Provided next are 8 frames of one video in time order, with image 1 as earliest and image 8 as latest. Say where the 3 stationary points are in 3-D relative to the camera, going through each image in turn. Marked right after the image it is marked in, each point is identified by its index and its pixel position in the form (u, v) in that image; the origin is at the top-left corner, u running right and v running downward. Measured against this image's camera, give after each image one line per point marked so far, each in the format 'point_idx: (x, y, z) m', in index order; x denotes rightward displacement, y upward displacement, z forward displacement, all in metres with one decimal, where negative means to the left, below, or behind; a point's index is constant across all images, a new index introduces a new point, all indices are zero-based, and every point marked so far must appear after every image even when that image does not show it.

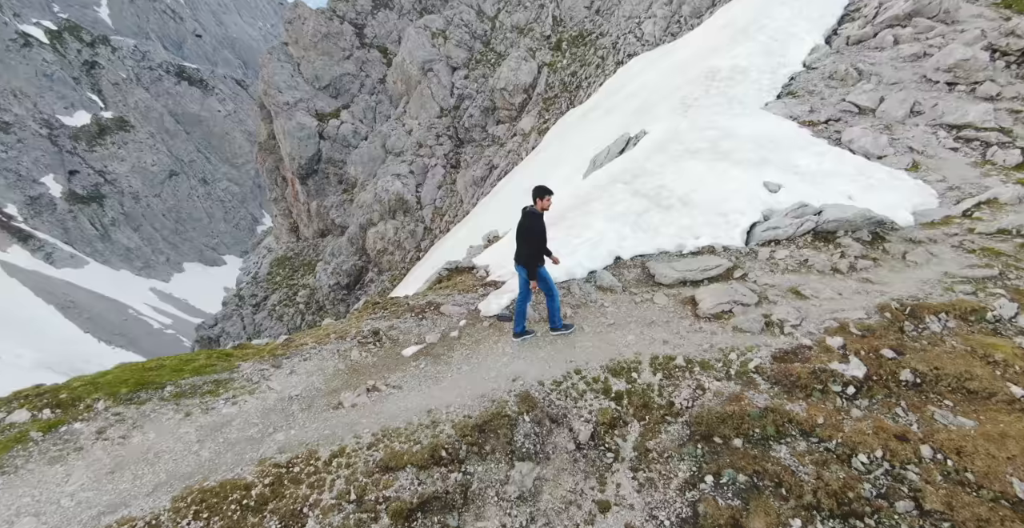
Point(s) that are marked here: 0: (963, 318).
0: (+9.6, -1.1, +10.3) m
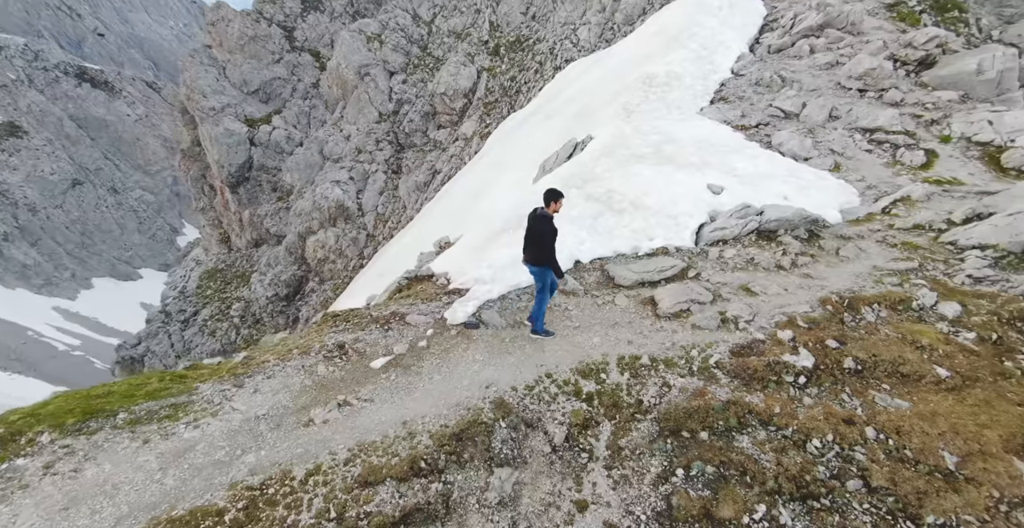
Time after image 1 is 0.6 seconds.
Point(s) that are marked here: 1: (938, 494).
0: (+8.9, -1.0, +11.2) m
1: (+6.1, -3.4, +7.1) m
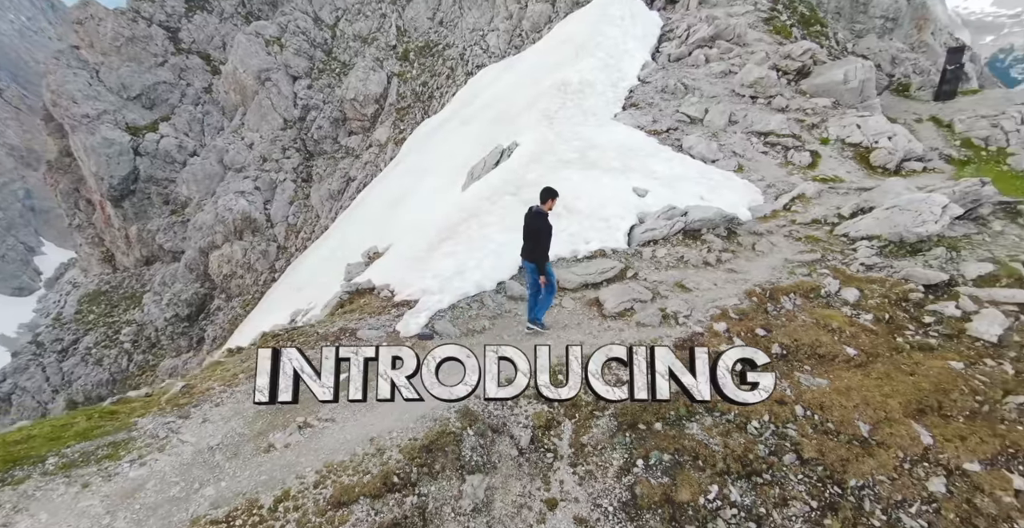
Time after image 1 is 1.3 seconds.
0: (+7.6, -0.8, +12.6) m
1: (+5.6, -3.2, +8.1) m
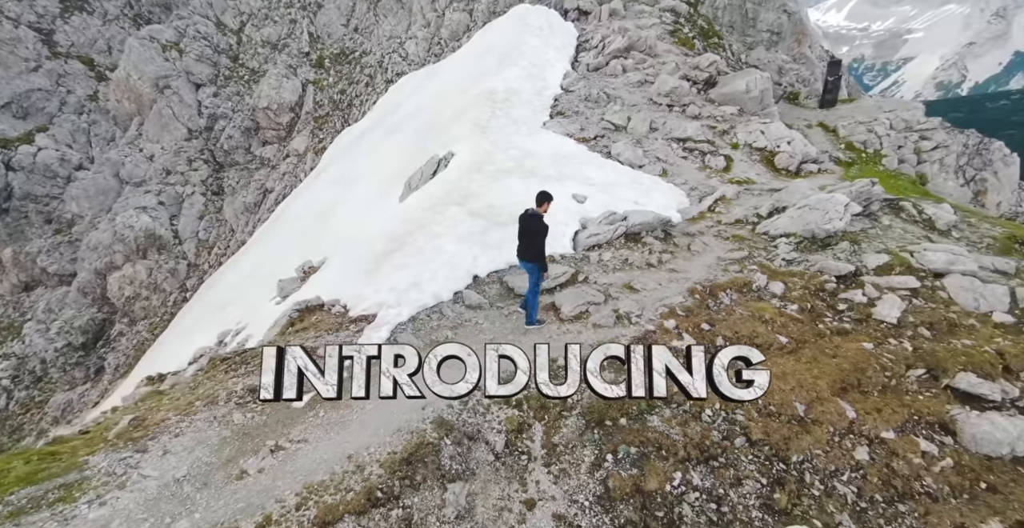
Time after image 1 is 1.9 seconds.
0: (+6.5, -0.8, +13.7) m
1: (+5.2, -3.2, +8.9) m
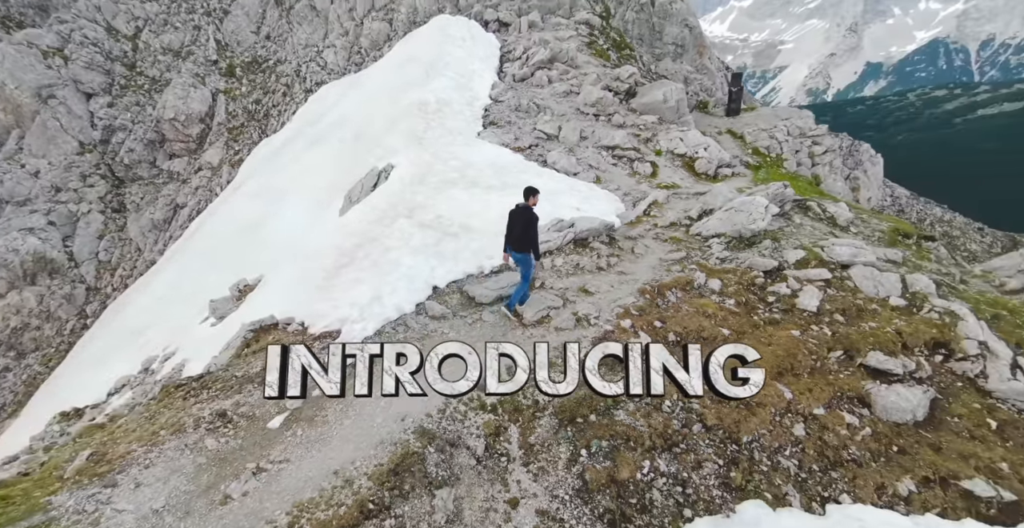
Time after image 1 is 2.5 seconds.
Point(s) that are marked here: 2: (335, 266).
0: (+5.2, -0.8, +14.8) m
1: (+4.7, -3.1, +9.8) m
2: (-5.4, -0.1, +14.7) m
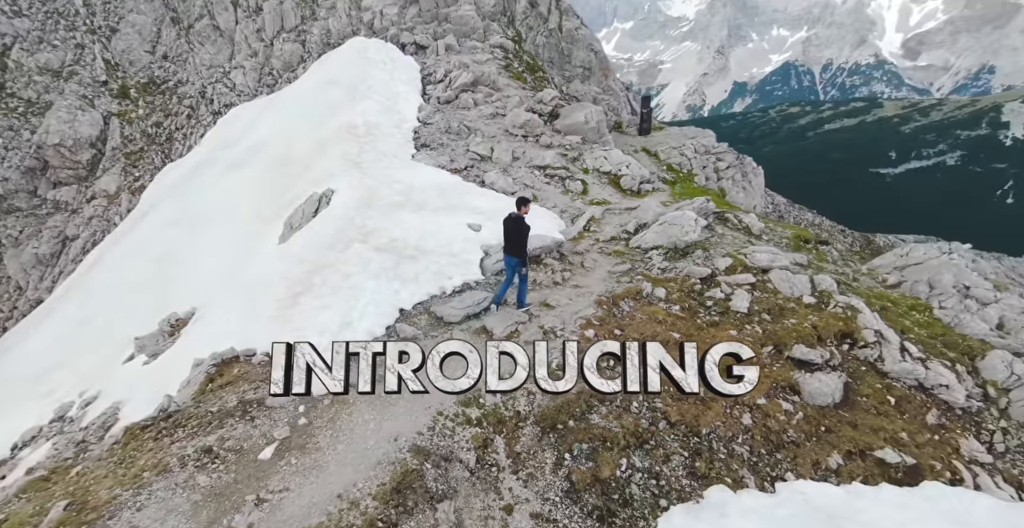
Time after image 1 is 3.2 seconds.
0: (+4.0, -1.1, +15.9) m
1: (+4.2, -3.3, +10.8) m
2: (-6.6, -0.9, +14.3) m
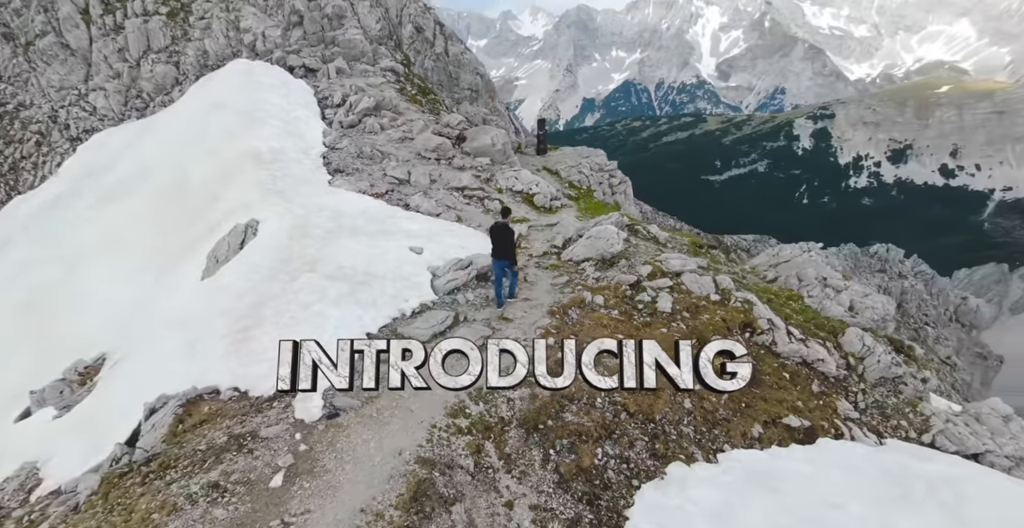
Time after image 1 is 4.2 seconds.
0: (+2.4, -1.5, +17.3) m
1: (+3.6, -3.5, +12.3) m
2: (-7.7, -1.8, +13.9) m
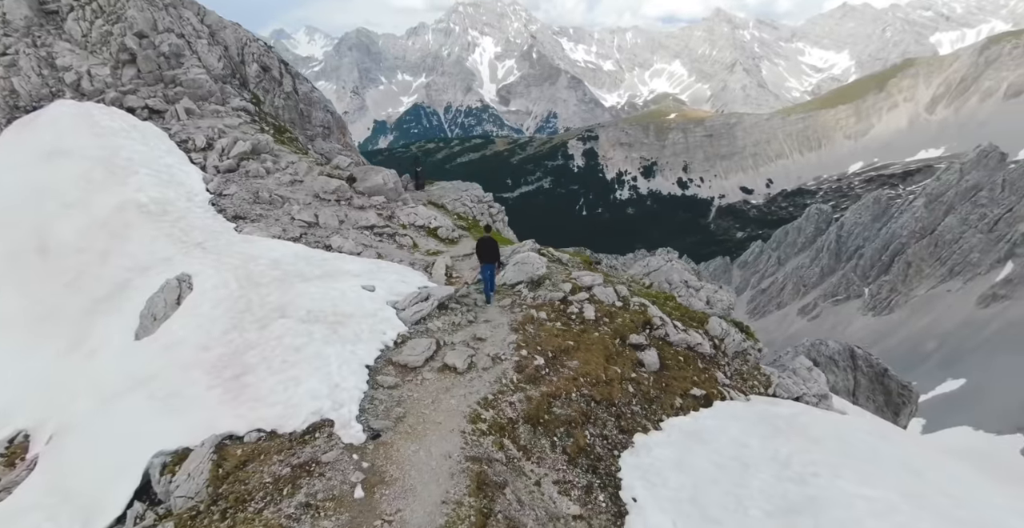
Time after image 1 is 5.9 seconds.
0: (+0.8, -2.4, +19.7) m
1: (+3.3, -3.9, +15.0) m
2: (-8.3, -3.4, +14.2) m
